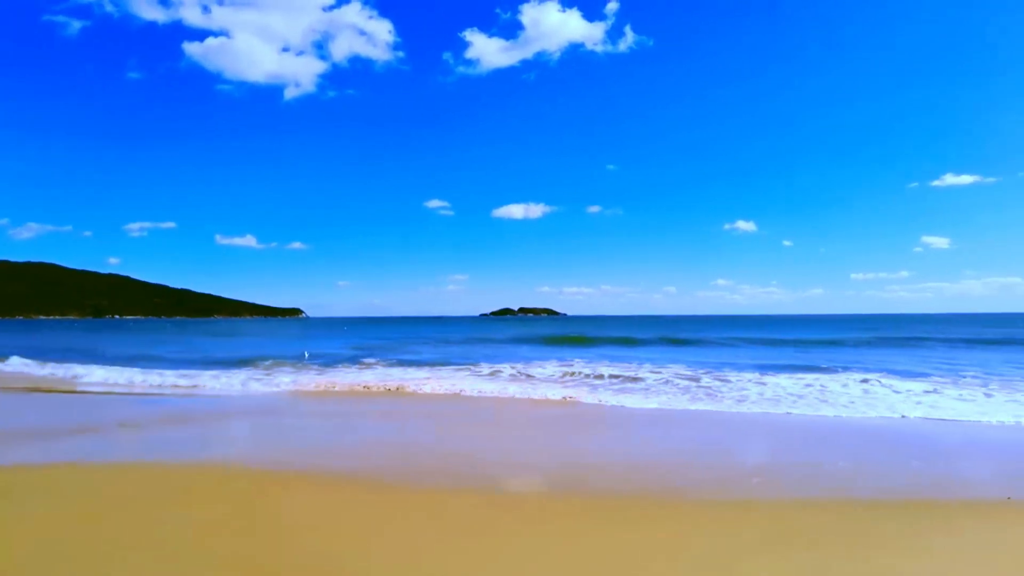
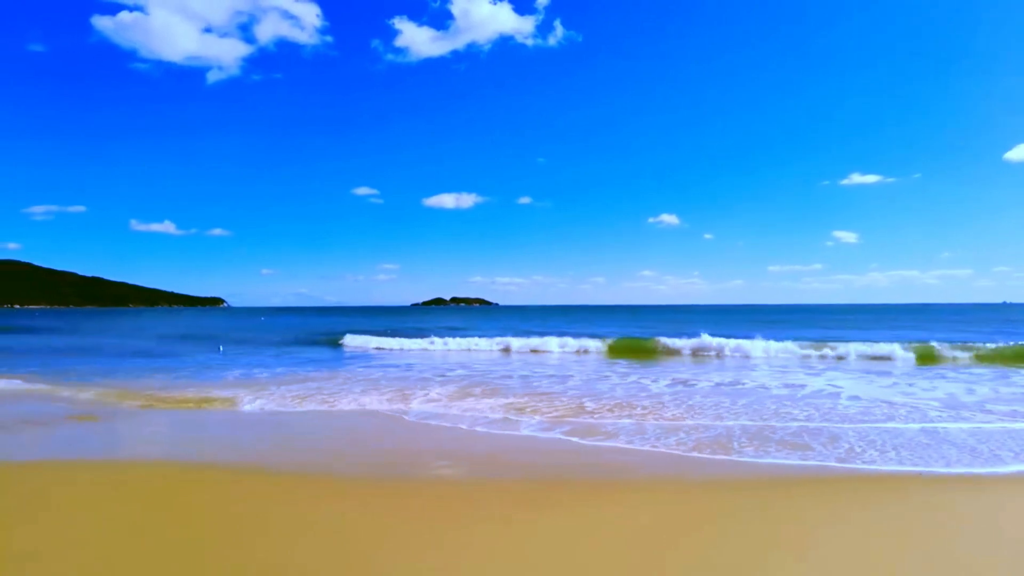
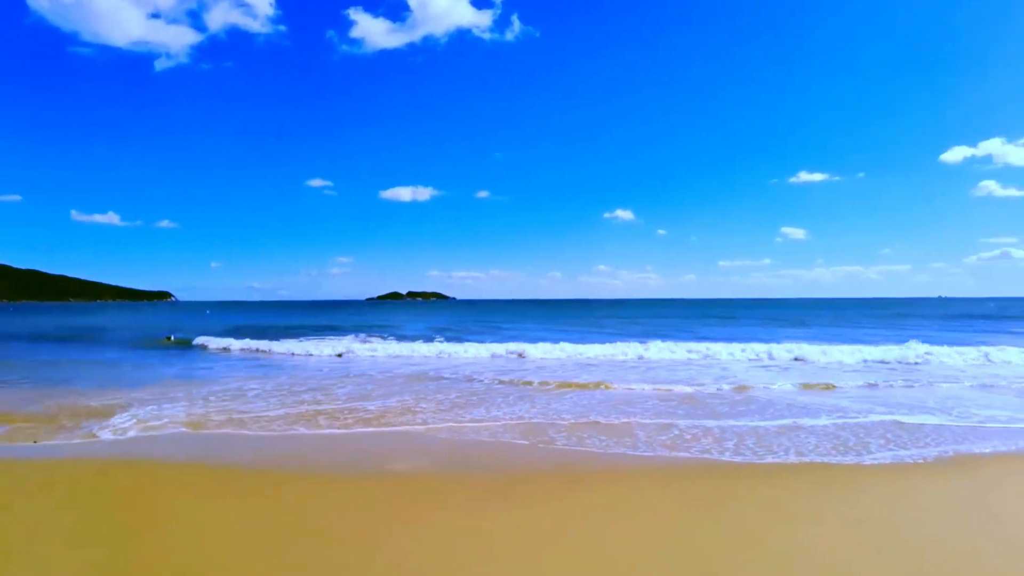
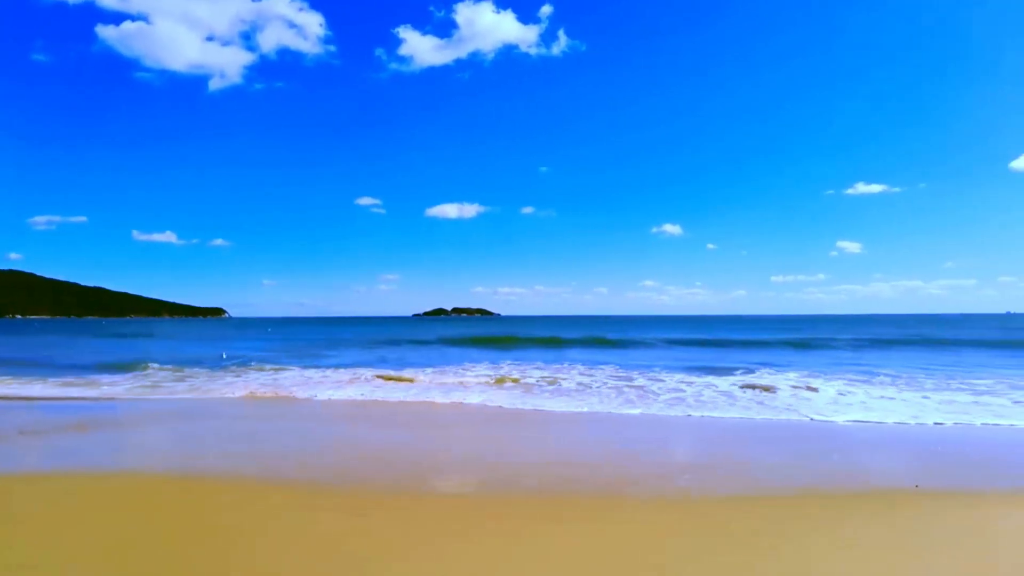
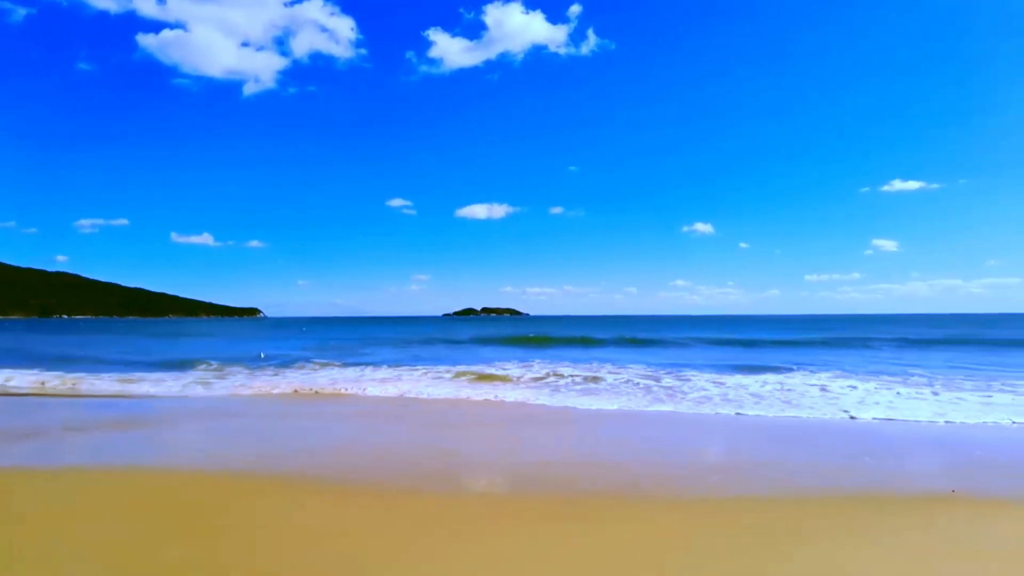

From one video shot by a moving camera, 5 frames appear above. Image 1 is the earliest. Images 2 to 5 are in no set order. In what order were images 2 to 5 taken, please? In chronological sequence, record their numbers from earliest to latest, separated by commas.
5, 4, 2, 3
